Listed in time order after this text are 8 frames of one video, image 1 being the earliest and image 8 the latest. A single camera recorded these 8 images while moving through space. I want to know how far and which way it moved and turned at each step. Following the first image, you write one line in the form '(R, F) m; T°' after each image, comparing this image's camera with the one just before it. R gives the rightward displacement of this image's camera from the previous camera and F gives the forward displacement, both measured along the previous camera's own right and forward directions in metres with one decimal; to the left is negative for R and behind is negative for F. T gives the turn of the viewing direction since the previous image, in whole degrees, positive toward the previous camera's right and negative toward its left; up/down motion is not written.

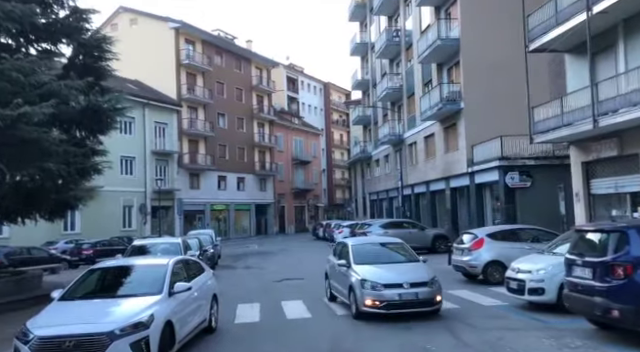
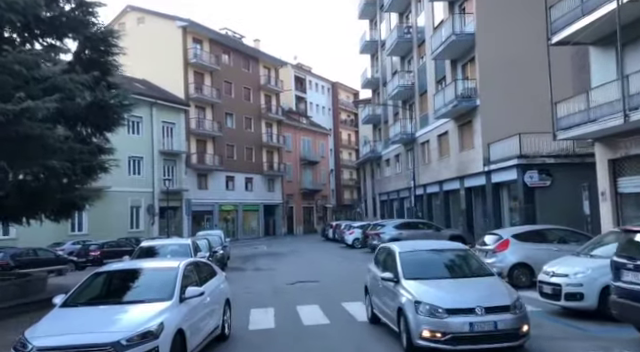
(-0.3, +0.7) m; -1°
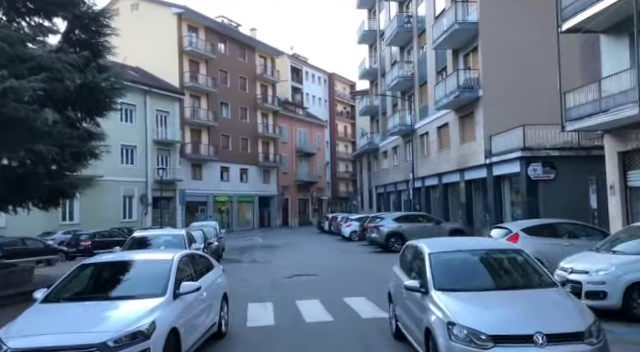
(-0.2, +0.7) m; +1°
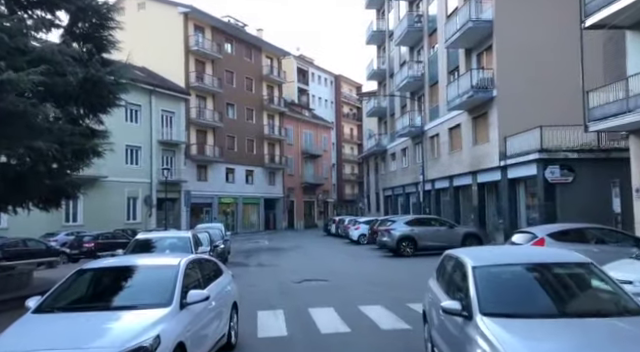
(-0.3, +0.8) m; 0°
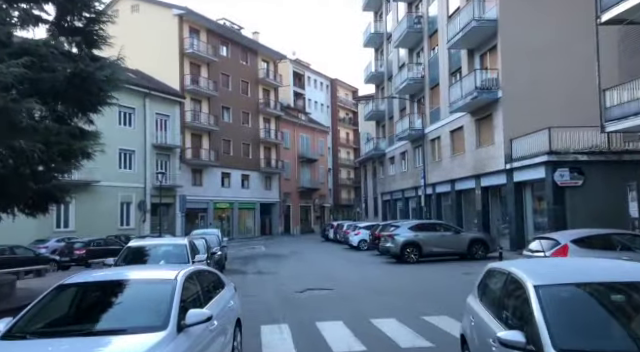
(-0.3, +0.9) m; +1°
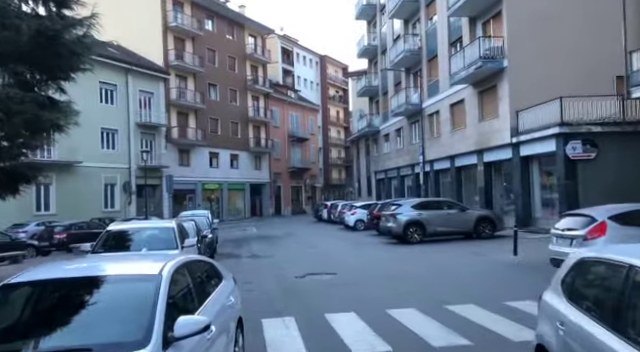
(-0.4, +1.6) m; +1°
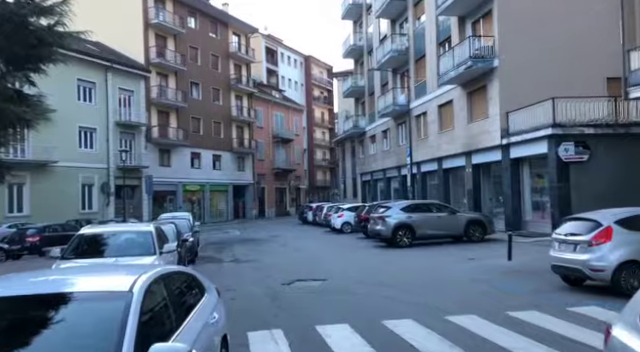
(-0.2, +0.8) m; +2°
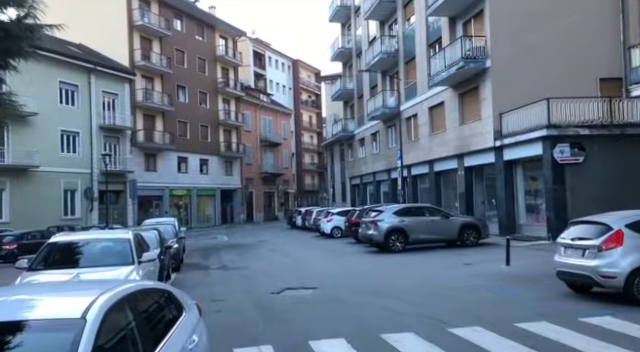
(-0.1, +0.7) m; +1°
